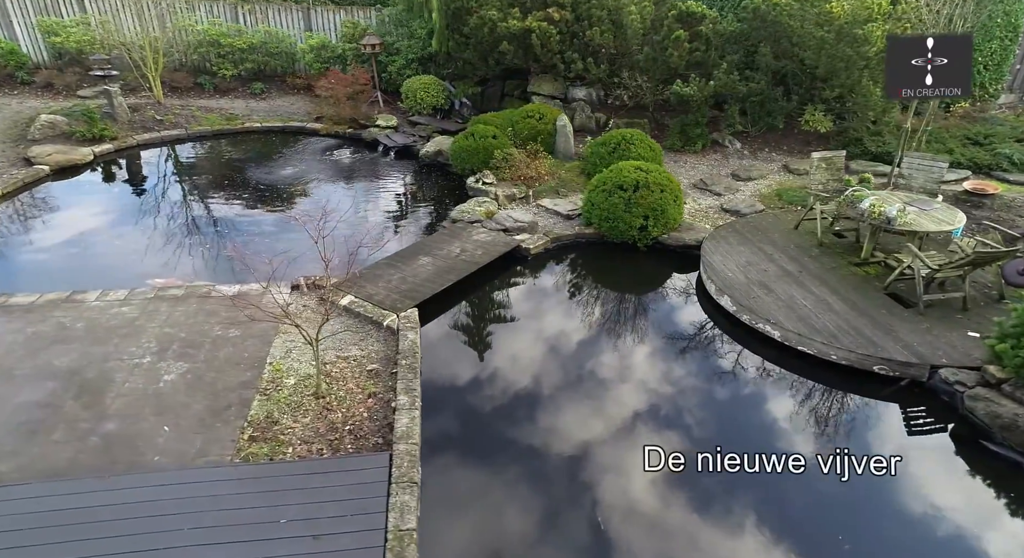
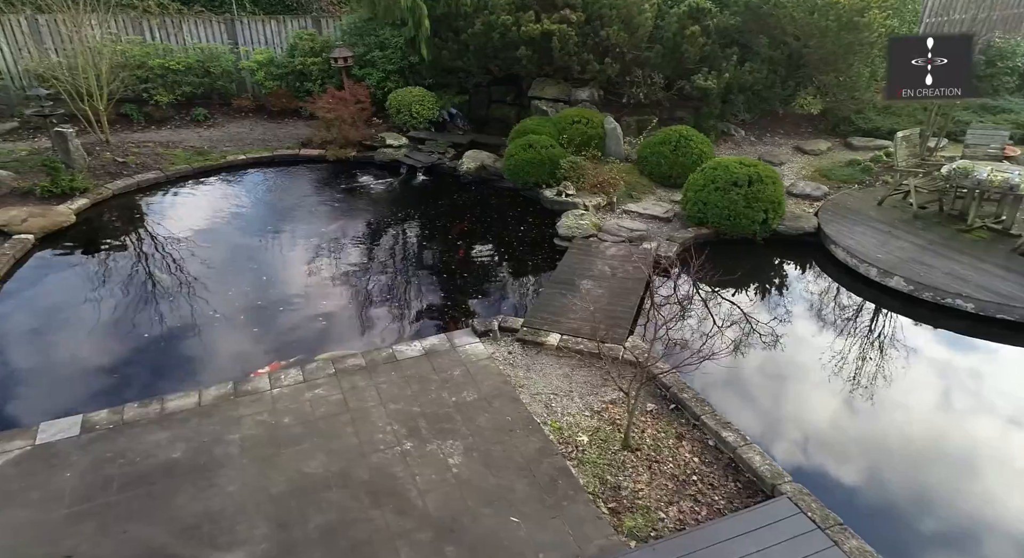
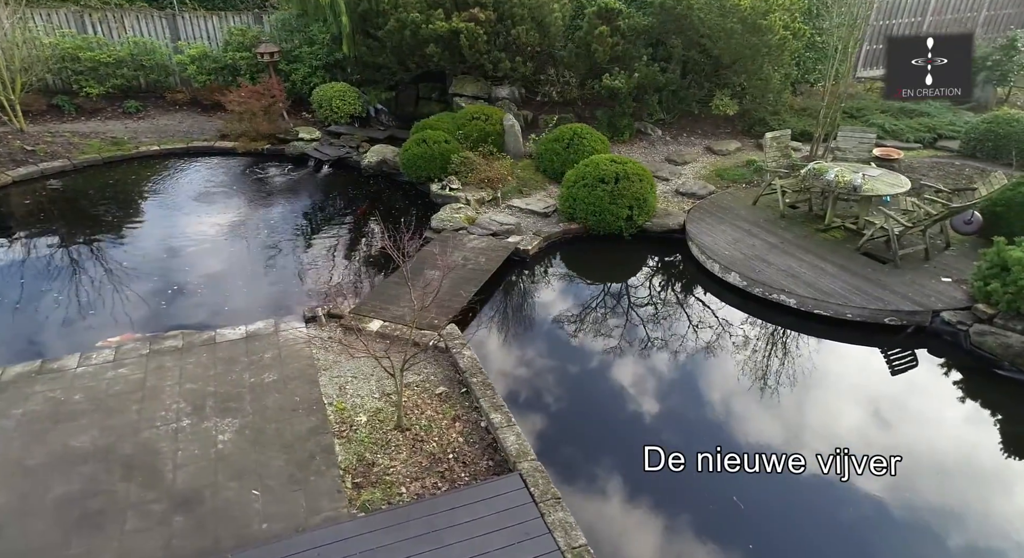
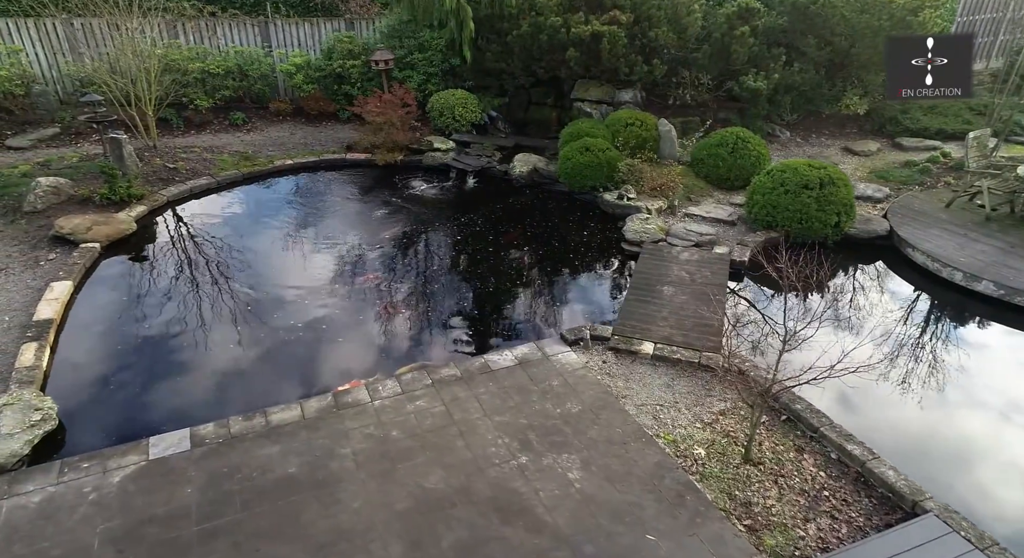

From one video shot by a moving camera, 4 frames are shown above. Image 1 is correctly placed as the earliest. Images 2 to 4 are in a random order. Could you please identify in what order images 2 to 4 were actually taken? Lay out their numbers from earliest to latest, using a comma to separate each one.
3, 2, 4
